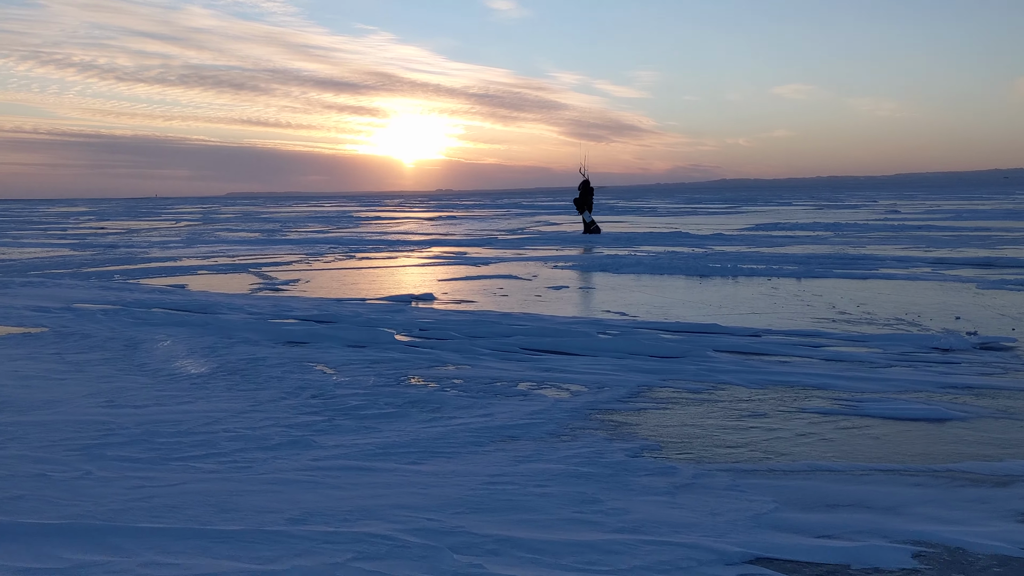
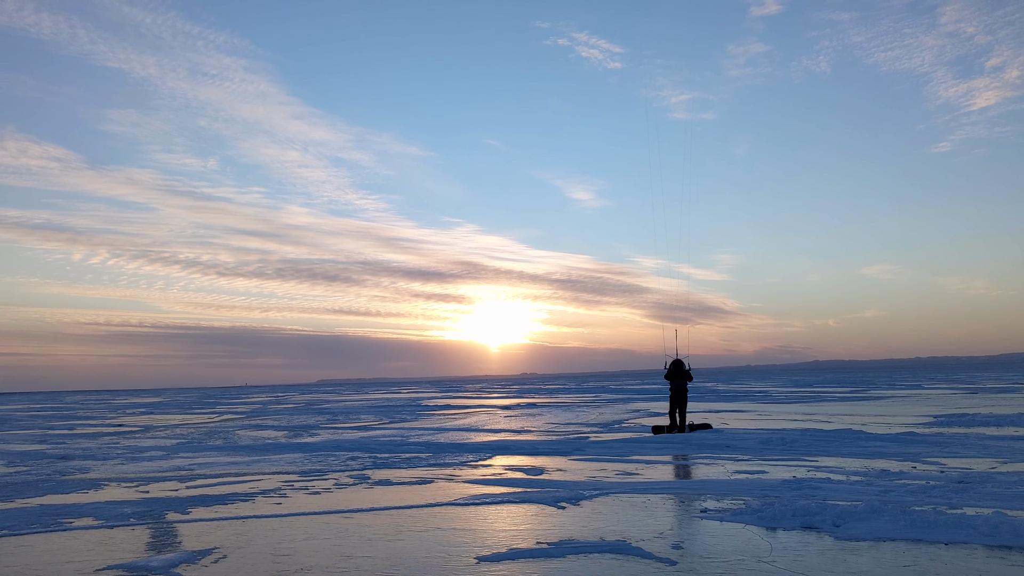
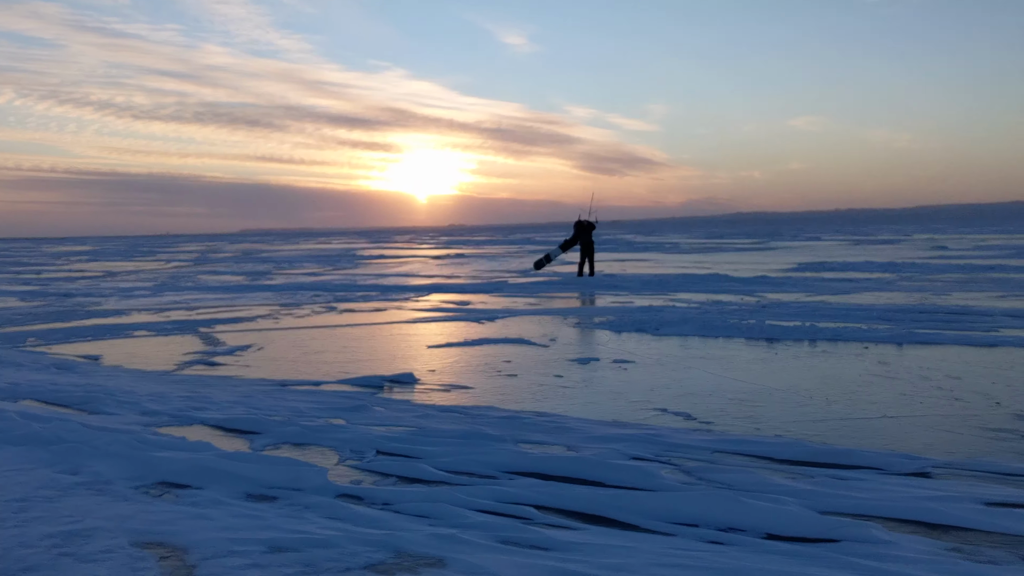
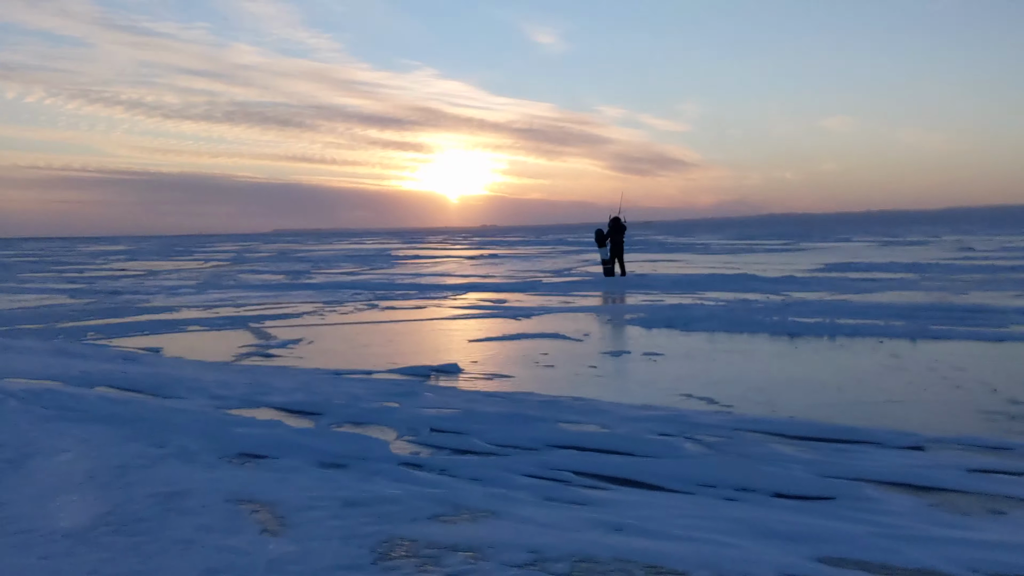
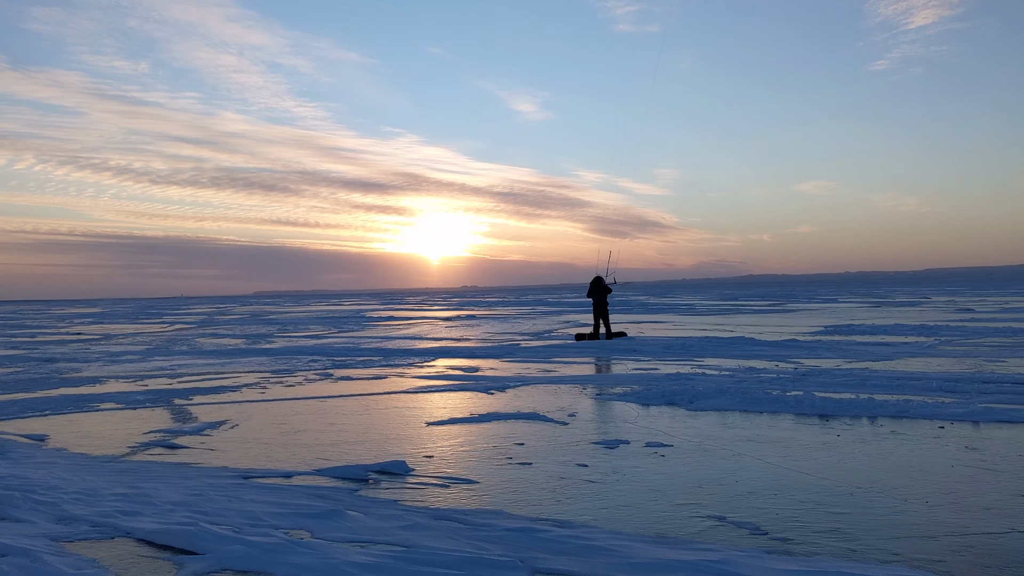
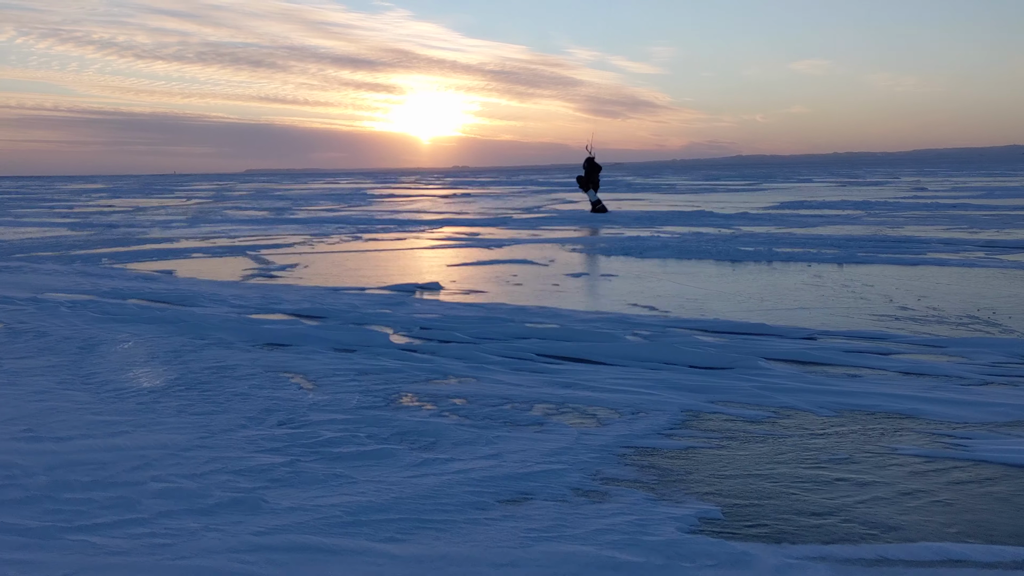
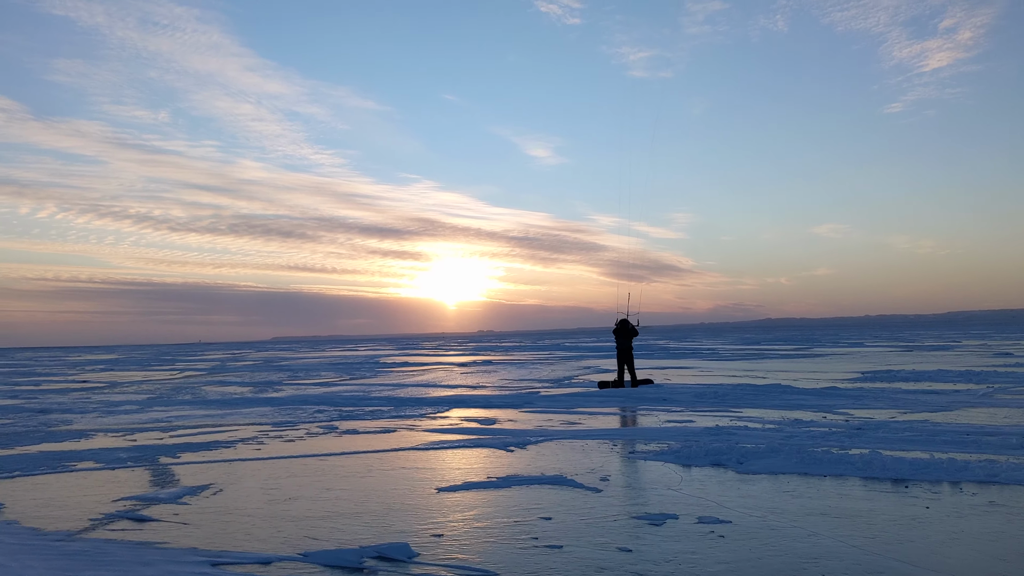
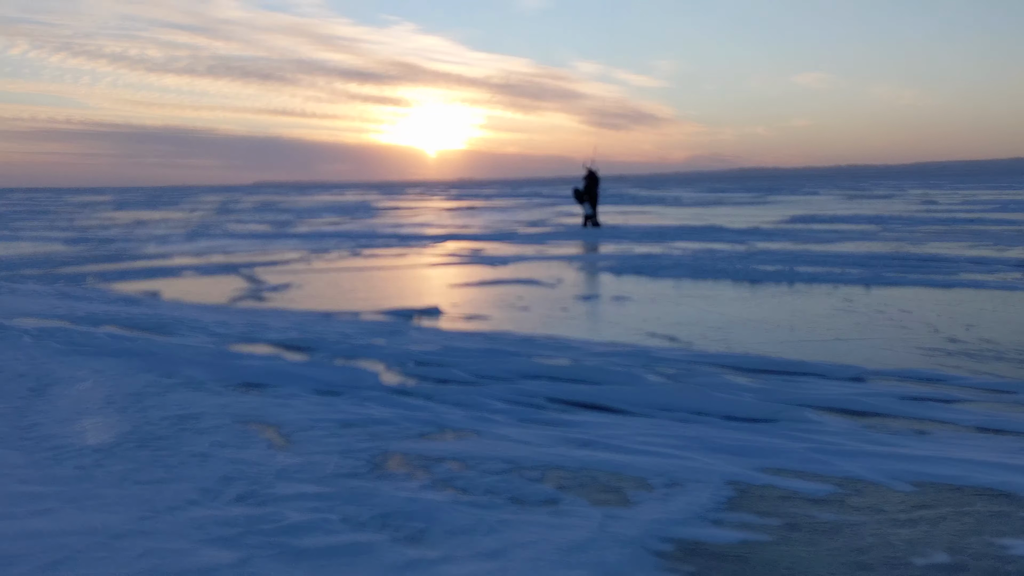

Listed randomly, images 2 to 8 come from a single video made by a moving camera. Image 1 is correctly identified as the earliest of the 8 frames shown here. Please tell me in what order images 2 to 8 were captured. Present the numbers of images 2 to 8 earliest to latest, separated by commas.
6, 8, 4, 3, 5, 7, 2
